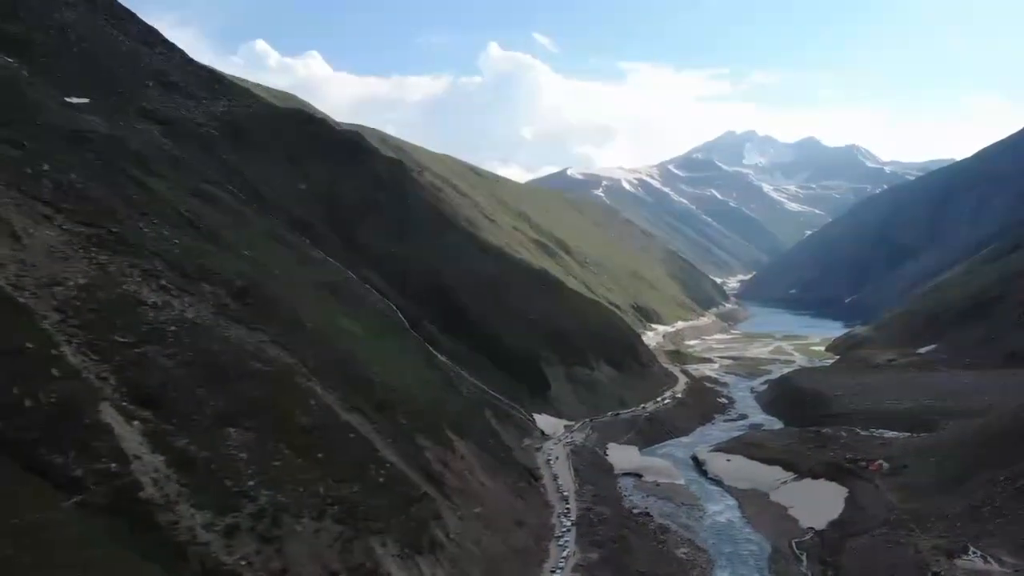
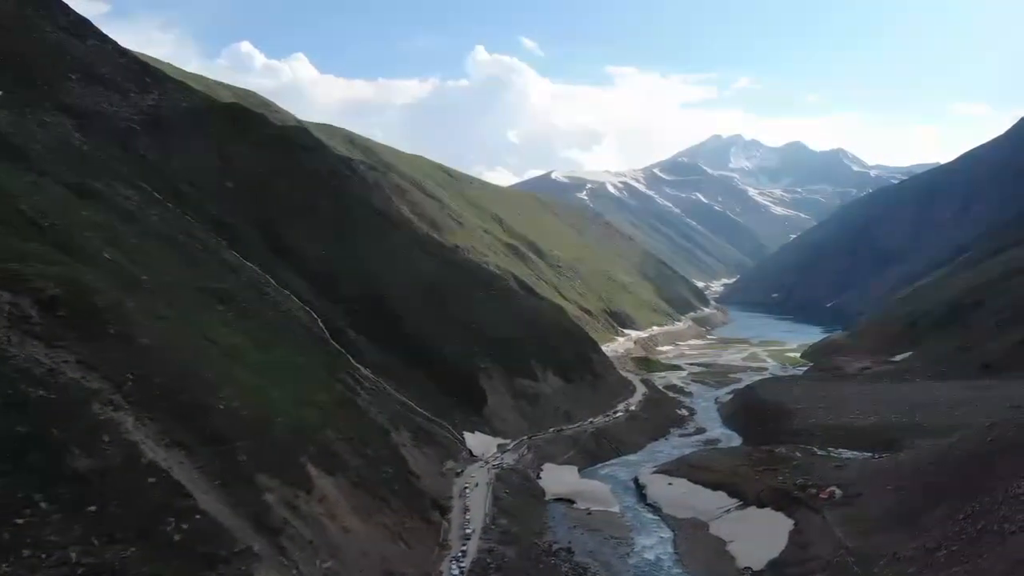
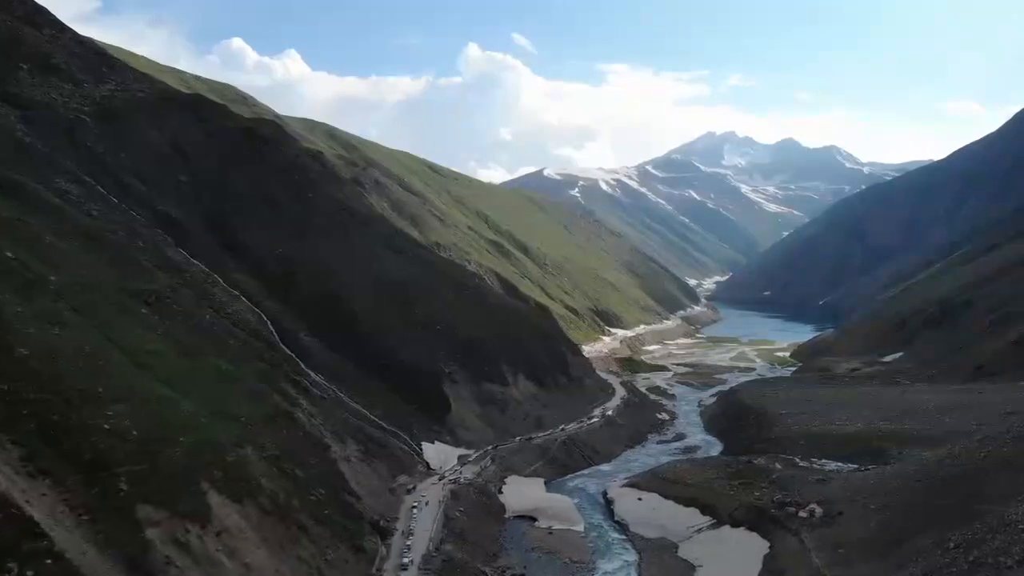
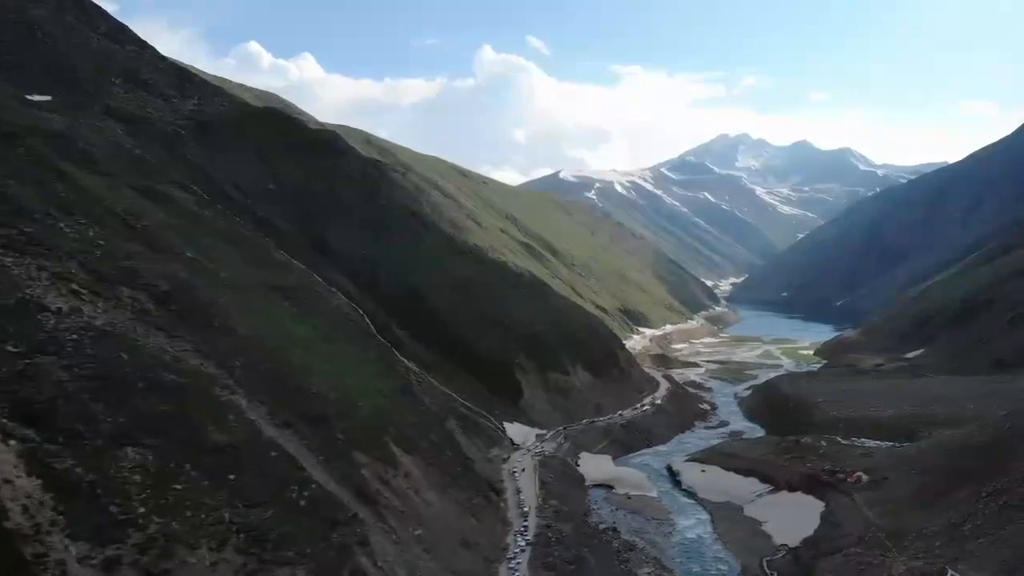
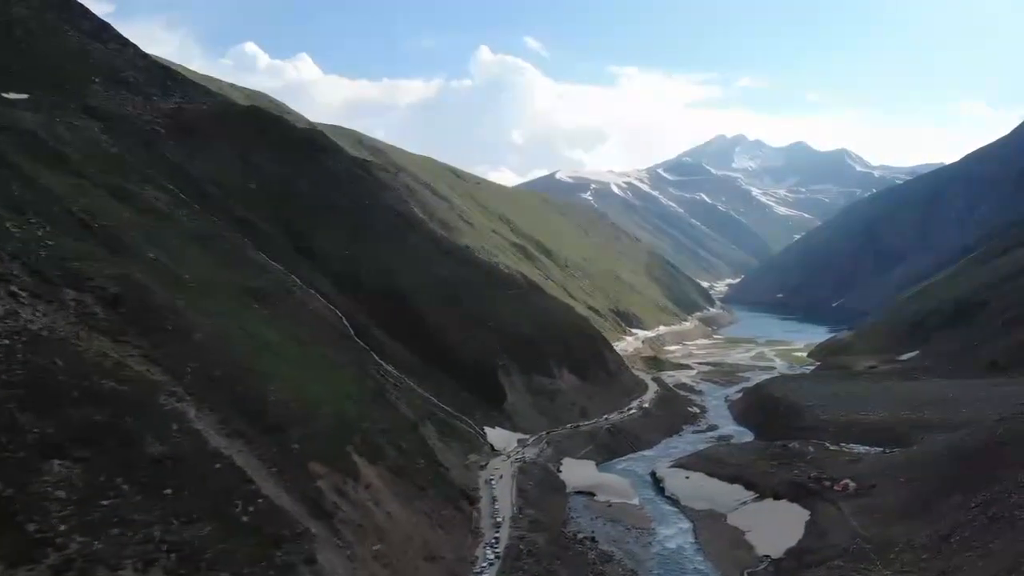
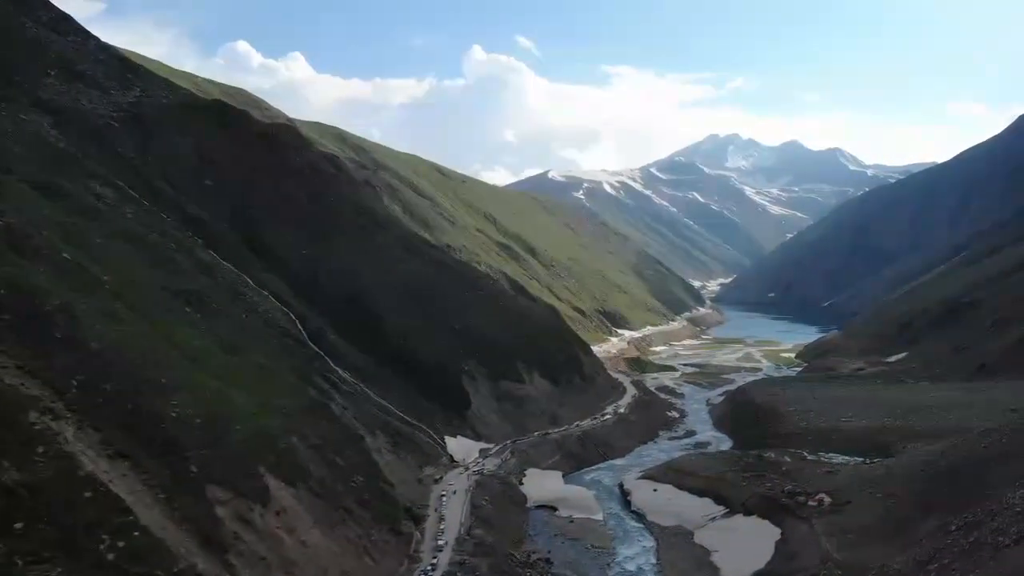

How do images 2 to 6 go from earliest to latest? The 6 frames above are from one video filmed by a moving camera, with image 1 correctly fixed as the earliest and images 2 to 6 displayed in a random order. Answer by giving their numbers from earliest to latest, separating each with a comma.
4, 5, 2, 6, 3
